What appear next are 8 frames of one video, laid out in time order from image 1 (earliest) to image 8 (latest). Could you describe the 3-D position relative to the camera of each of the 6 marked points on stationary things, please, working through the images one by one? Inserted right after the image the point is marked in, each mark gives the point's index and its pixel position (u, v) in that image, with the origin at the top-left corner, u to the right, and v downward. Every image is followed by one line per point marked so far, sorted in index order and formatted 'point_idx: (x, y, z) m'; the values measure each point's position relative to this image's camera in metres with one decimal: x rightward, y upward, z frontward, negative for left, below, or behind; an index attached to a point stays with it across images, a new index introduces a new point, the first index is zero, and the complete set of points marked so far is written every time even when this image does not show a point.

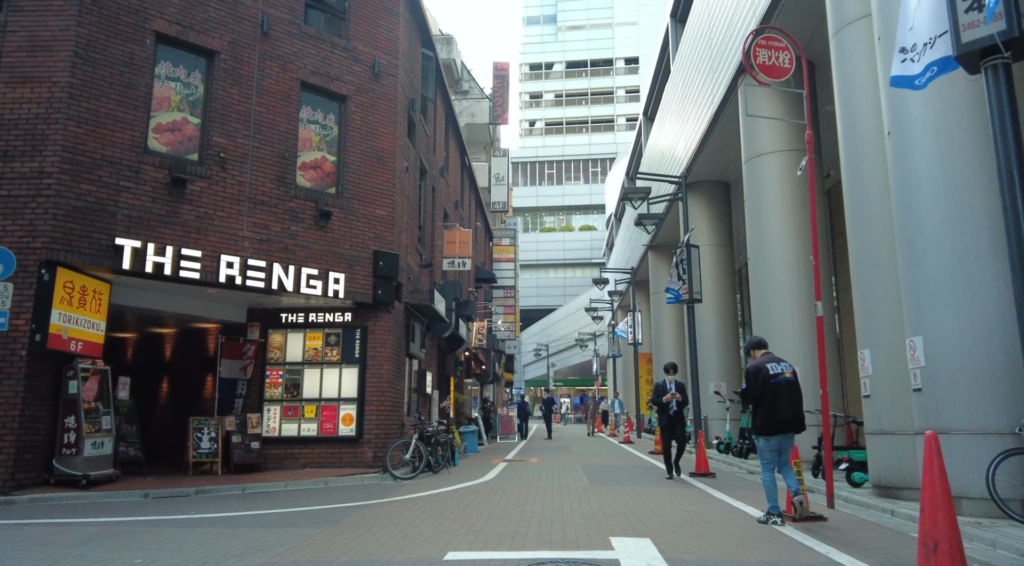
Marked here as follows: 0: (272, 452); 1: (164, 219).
0: (-4.9, -3.4, +13.6) m
1: (-6.1, +1.1, +11.7) m
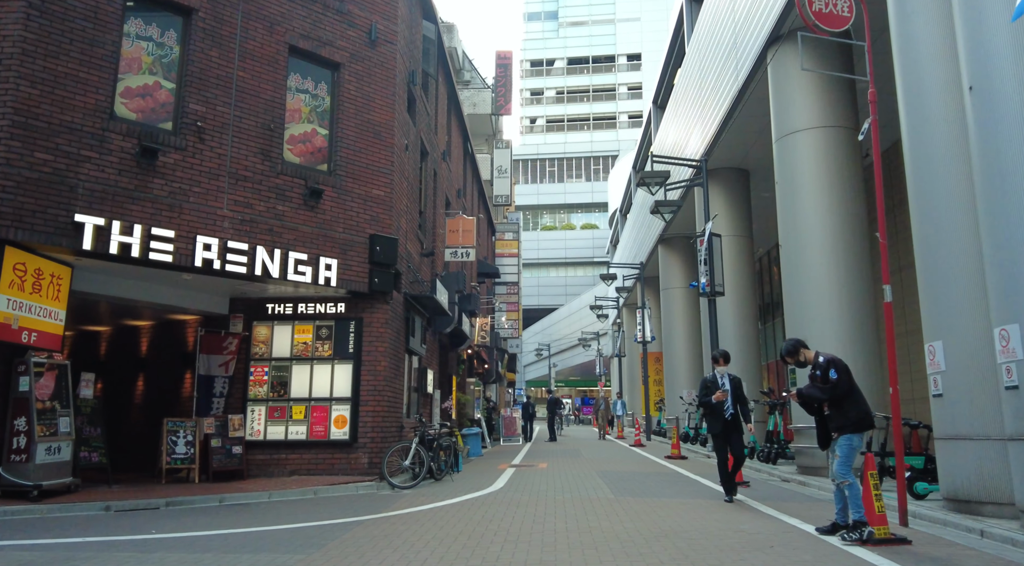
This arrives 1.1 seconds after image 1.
0: (-4.7, -3.2, +12.3) m
1: (-5.9, +1.4, +10.4) m
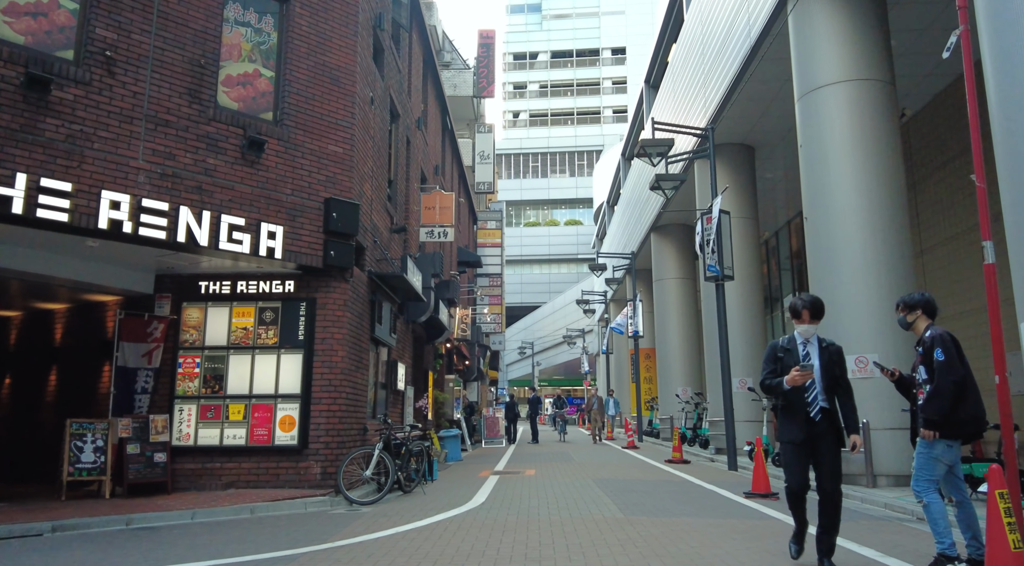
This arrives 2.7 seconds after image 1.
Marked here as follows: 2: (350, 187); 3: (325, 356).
0: (-4.9, -2.8, +10.1) m
1: (-6.1, +1.8, +8.2) m
2: (-2.7, +1.6, +11.0) m
3: (-2.9, -1.1, +10.4) m
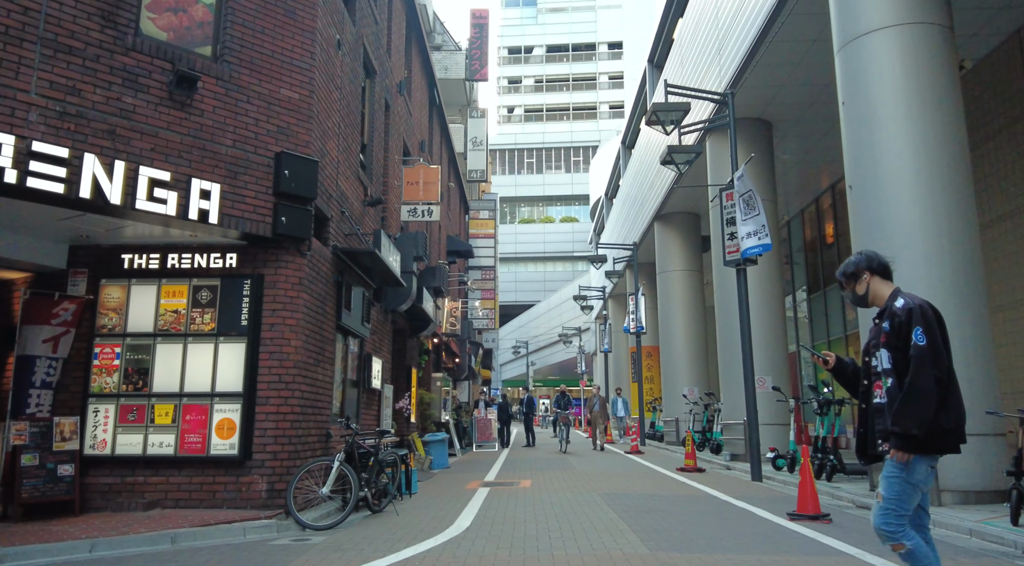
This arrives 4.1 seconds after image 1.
0: (-5.0, -2.4, +8.2) m
1: (-6.1, +2.2, +6.2) m
2: (-2.8, +1.9, +9.1) m
3: (-3.0, -0.8, +8.5) m
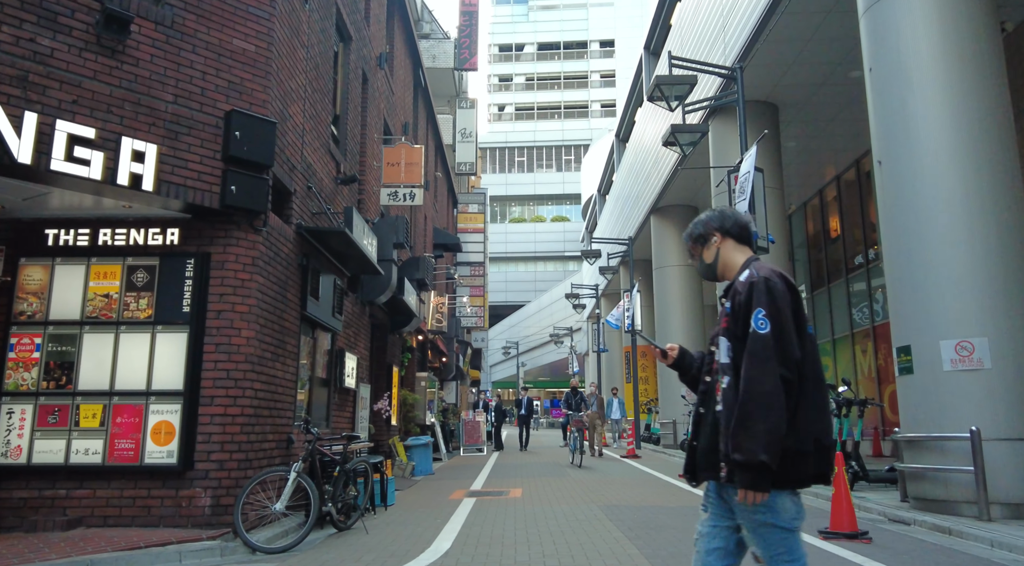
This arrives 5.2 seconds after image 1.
0: (-5.2, -2.2, +6.9) m
1: (-6.2, +2.4, +5.0) m
2: (-2.9, +2.1, +7.9) m
3: (-3.1, -0.6, +7.3) m
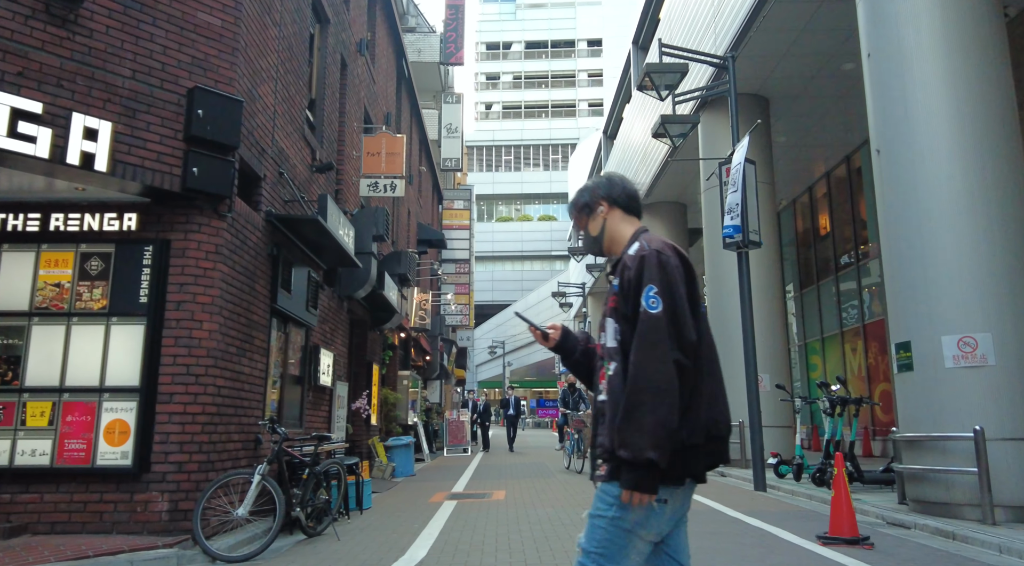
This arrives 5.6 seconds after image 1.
0: (-5.3, -2.1, +6.4) m
1: (-6.3, +2.5, +4.4) m
2: (-3.1, +2.2, +7.4) m
3: (-3.3, -0.5, +6.8) m
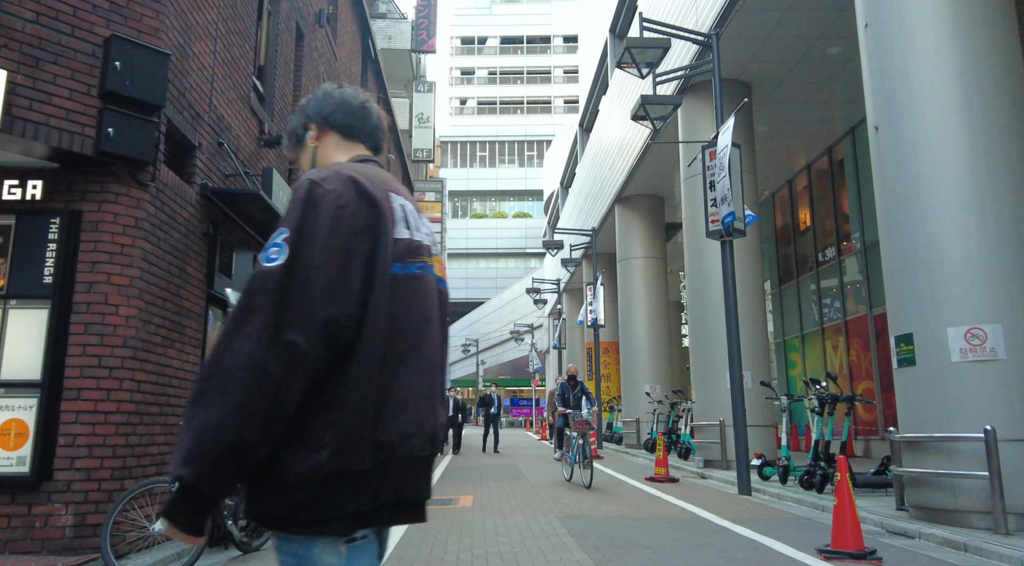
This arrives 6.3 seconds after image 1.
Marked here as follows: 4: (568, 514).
0: (-5.6, -1.9, +5.4) m
1: (-6.5, +2.7, +3.4) m
2: (-3.4, +2.4, +6.4) m
3: (-3.6, -0.3, +5.8) m
4: (+0.7, -2.9, +8.5) m
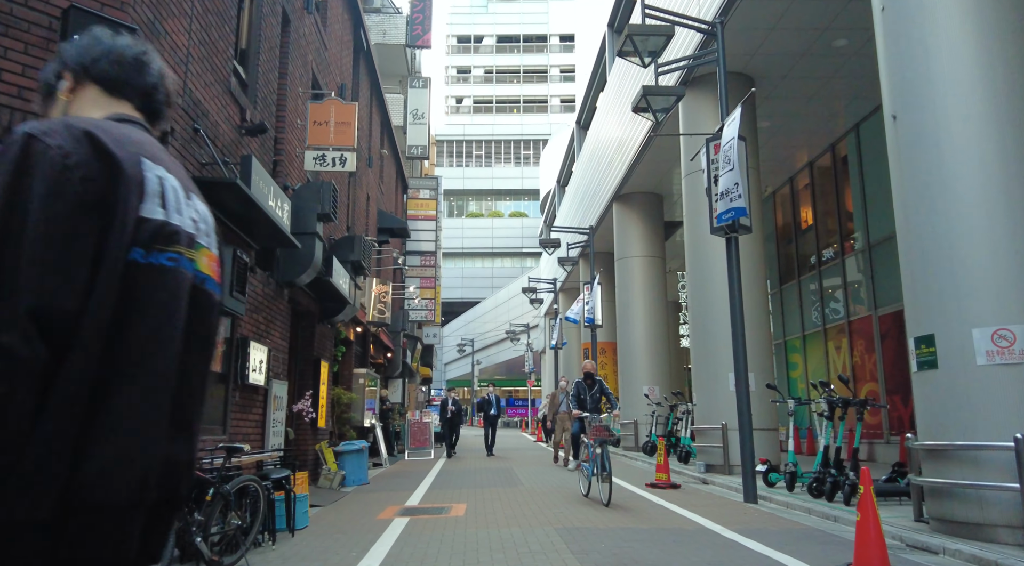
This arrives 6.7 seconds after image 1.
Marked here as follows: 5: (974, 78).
0: (-5.7, -1.8, +4.8) m
1: (-6.5, +2.8, +2.8) m
2: (-3.4, +2.5, +5.9) m
3: (-3.7, -0.2, +5.3) m
4: (+0.6, -2.9, +8.0) m
5: (+5.0, +2.2, +7.3) m
